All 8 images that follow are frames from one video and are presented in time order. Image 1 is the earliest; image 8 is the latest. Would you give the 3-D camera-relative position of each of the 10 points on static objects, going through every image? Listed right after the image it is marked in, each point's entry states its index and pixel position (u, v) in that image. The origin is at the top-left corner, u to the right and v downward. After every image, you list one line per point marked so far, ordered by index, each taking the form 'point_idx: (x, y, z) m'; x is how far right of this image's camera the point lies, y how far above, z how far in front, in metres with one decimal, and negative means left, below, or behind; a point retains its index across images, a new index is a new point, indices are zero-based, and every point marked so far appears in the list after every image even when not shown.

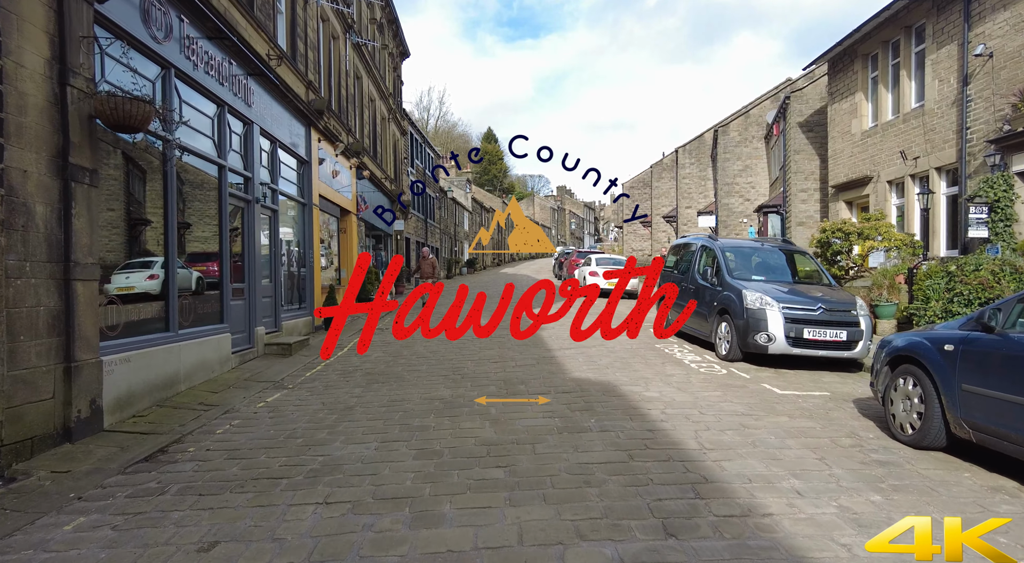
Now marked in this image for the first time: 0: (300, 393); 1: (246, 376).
0: (-2.6, -1.4, +6.9) m
1: (-3.6, -1.3, +7.7) m
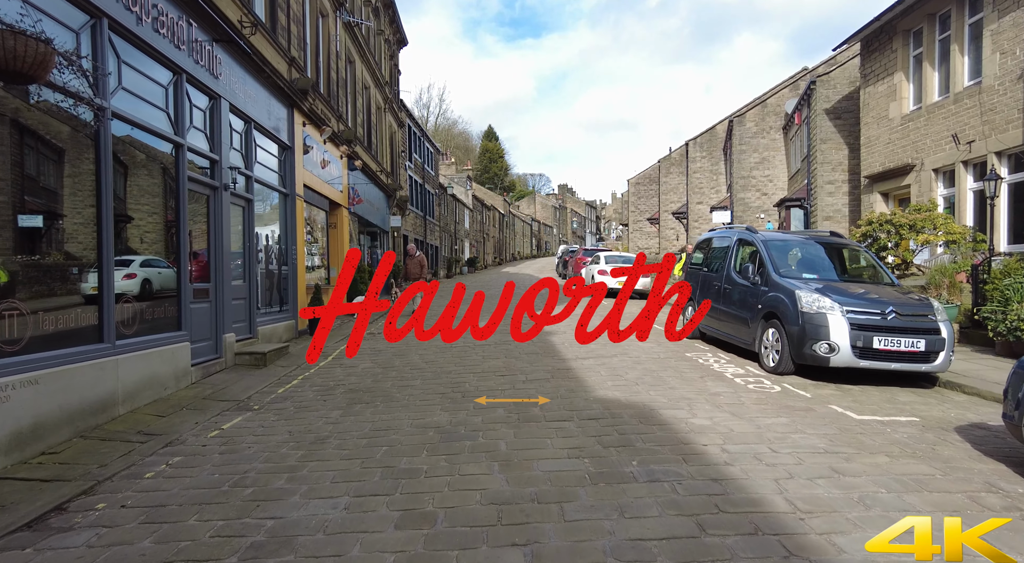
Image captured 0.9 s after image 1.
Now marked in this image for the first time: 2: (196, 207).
0: (-2.5, -1.4, +5.7) m
1: (-3.5, -1.3, +6.5) m
2: (-4.2, +1.0, +7.5) m
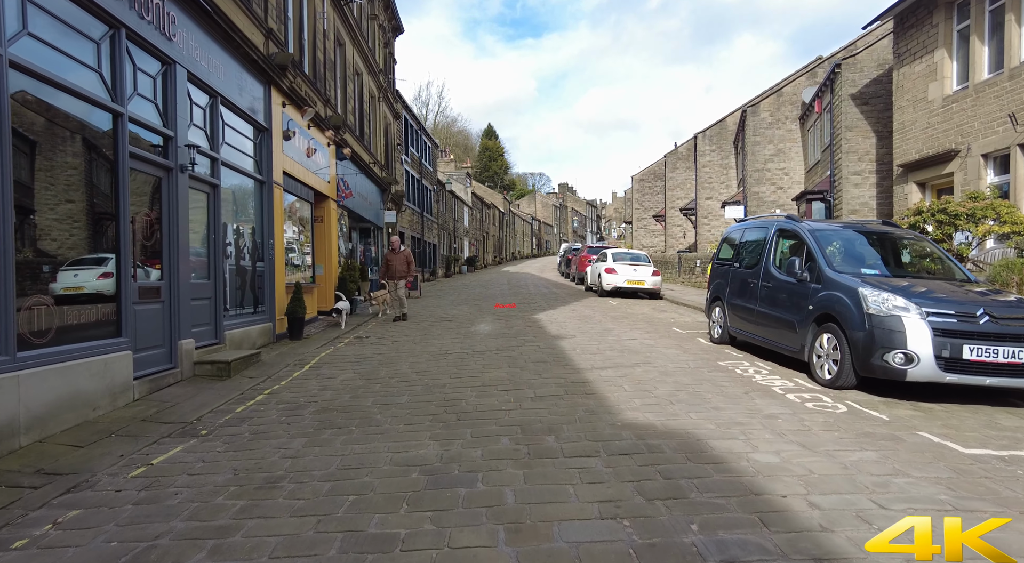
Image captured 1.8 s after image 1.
0: (-2.4, -1.3, +4.5) m
1: (-3.4, -1.3, +5.4) m
2: (-4.1, +1.0, +6.4) m
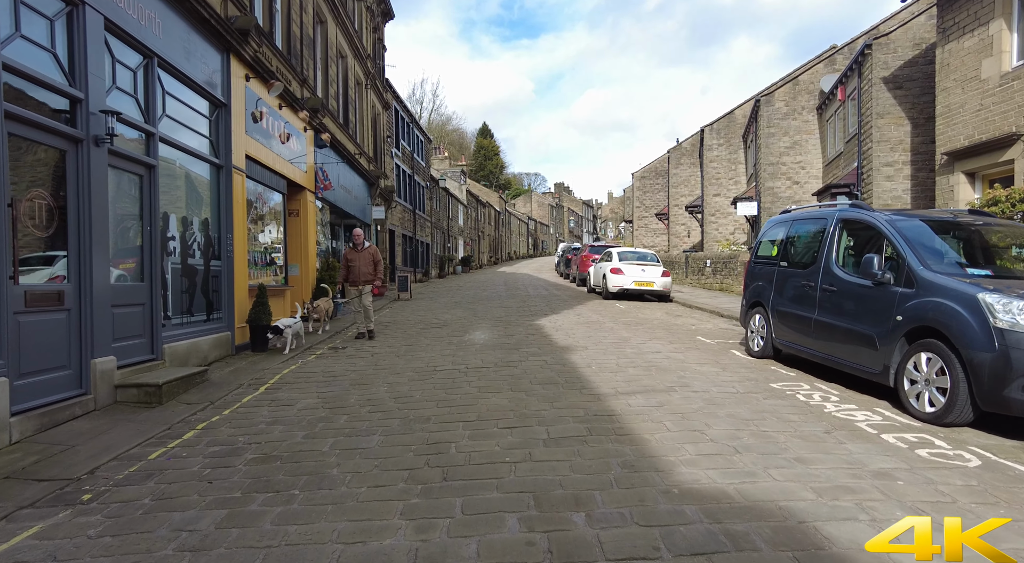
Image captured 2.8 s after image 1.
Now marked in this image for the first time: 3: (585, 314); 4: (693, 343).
0: (-2.4, -1.4, +3.1) m
1: (-3.4, -1.3, +3.9) m
2: (-4.1, +1.0, +4.9) m
3: (+1.6, -0.7, +12.8) m
4: (+2.8, -1.0, +8.8) m
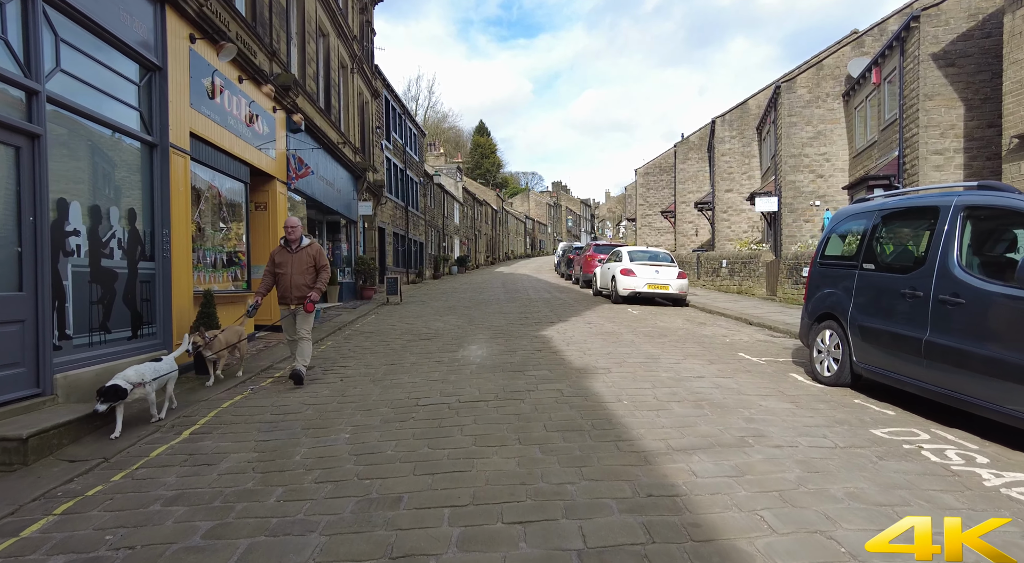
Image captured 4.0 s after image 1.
0: (-2.3, -1.4, +1.5) m
1: (-3.3, -1.4, +2.3) m
2: (-4.0, +0.9, +3.3) m
3: (+1.7, -0.8, +11.2) m
4: (+2.8, -1.0, +7.2) m
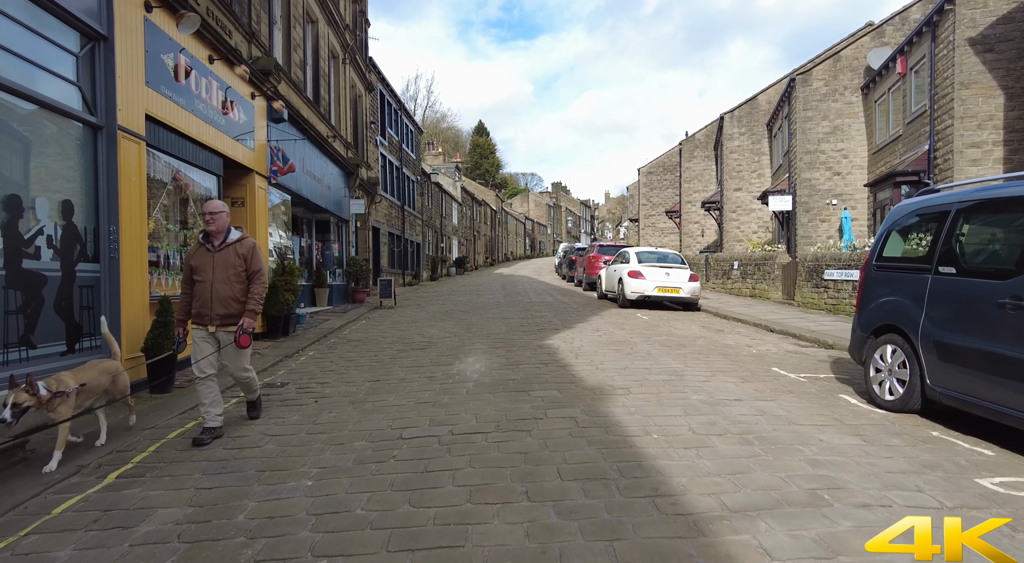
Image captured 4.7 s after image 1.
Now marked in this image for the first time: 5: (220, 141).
0: (-2.2, -1.5, +0.5) m
1: (-3.3, -1.4, +1.3) m
2: (-4.0, +0.9, +2.3) m
3: (+1.7, -0.9, +10.3) m
4: (+2.9, -1.1, +6.3) m
5: (-4.4, +2.1, +8.6) m
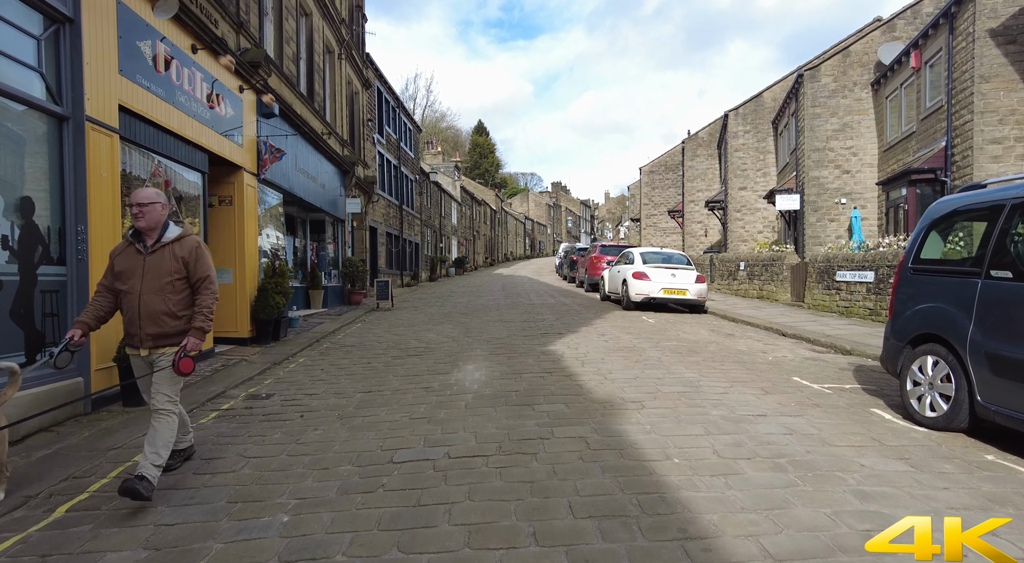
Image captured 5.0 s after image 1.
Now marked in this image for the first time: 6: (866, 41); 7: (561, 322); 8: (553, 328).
0: (-2.2, -1.5, +0.1) m
1: (-3.3, -1.4, +0.9) m
2: (-3.9, +0.8, +1.8) m
3: (+1.7, -0.9, +9.8) m
4: (+2.9, -1.1, +5.8) m
5: (-4.4, +2.1, +8.2) m
6: (+10.3, +7.0, +16.5) m
7: (+1.0, -0.8, +11.7) m
8: (+0.8, -0.9, +10.8) m
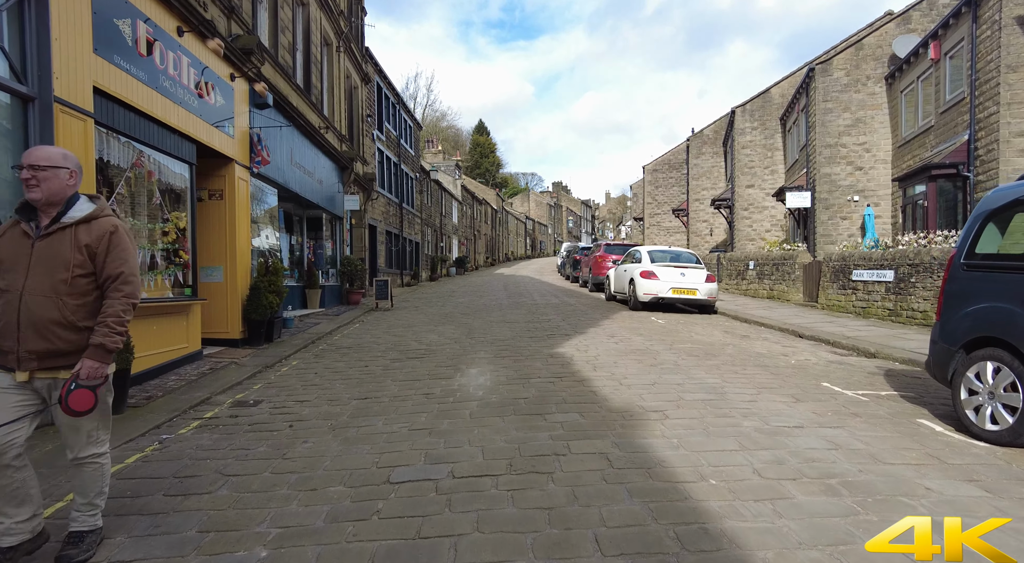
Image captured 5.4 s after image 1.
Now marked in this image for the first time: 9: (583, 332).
0: (-2.1, -1.5, -0.4) m
1: (-3.2, -1.4, +0.4) m
2: (-3.9, +0.9, +1.4) m
3: (+1.8, -0.9, +9.3) m
4: (+3.0, -1.1, +5.3) m
5: (-4.3, +2.1, +7.7) m
6: (+10.4, +7.0, +16.1) m
7: (+1.1, -0.8, +11.2) m
8: (+0.8, -0.9, +10.3) m
9: (+1.2, -0.9, +9.9) m
